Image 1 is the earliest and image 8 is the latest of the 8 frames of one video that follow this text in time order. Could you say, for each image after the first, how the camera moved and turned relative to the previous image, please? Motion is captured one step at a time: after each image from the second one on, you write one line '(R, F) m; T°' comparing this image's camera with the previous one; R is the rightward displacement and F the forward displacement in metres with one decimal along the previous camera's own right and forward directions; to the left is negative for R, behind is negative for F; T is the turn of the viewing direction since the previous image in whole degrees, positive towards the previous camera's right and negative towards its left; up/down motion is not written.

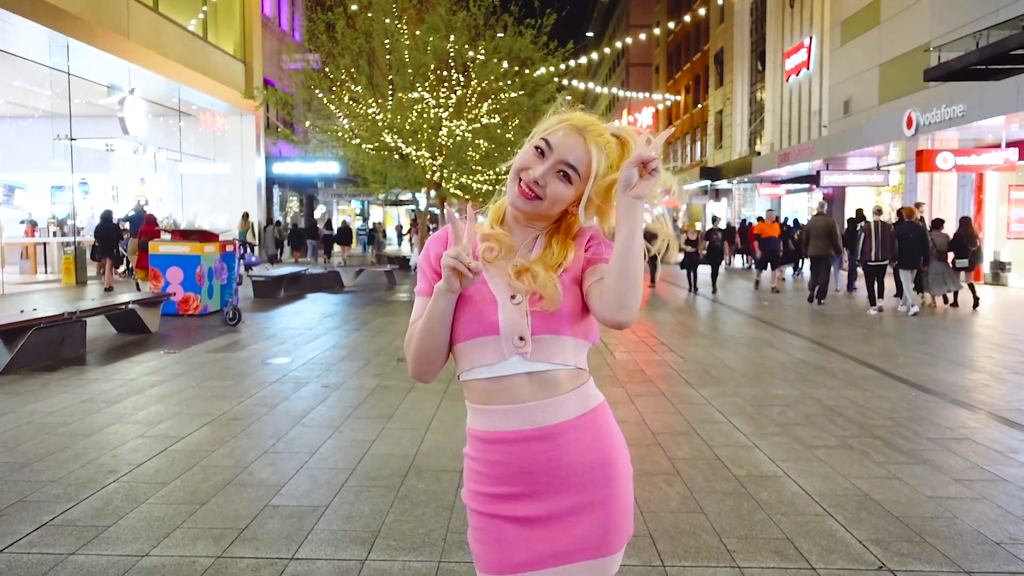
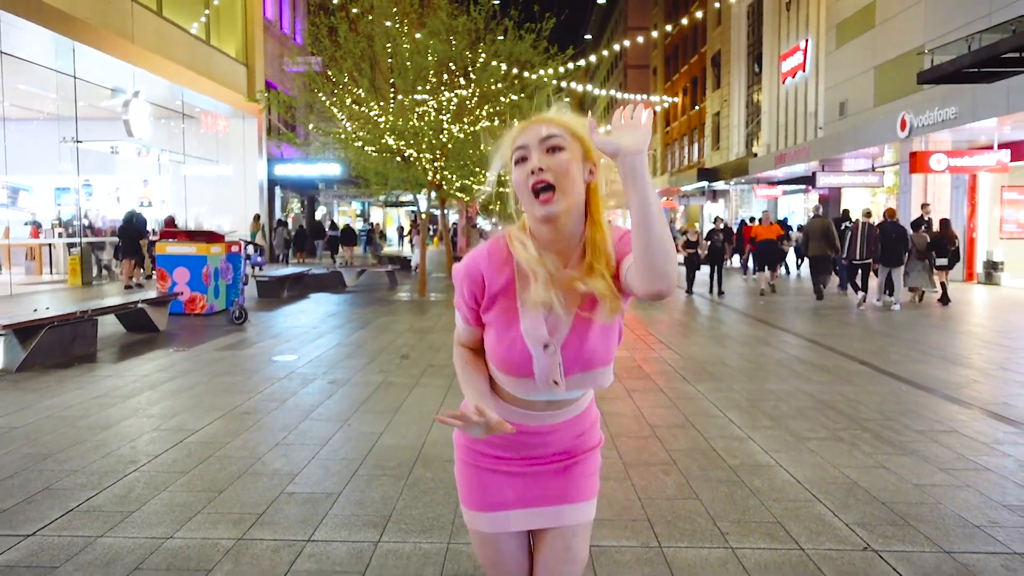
(0.0, -0.2) m; 0°
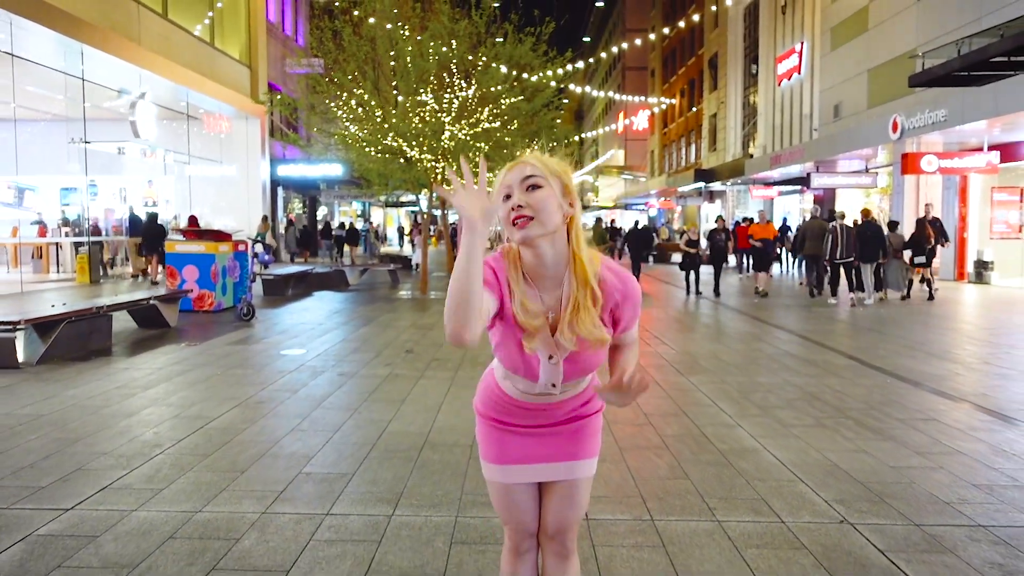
(0.0, -0.3) m; 0°
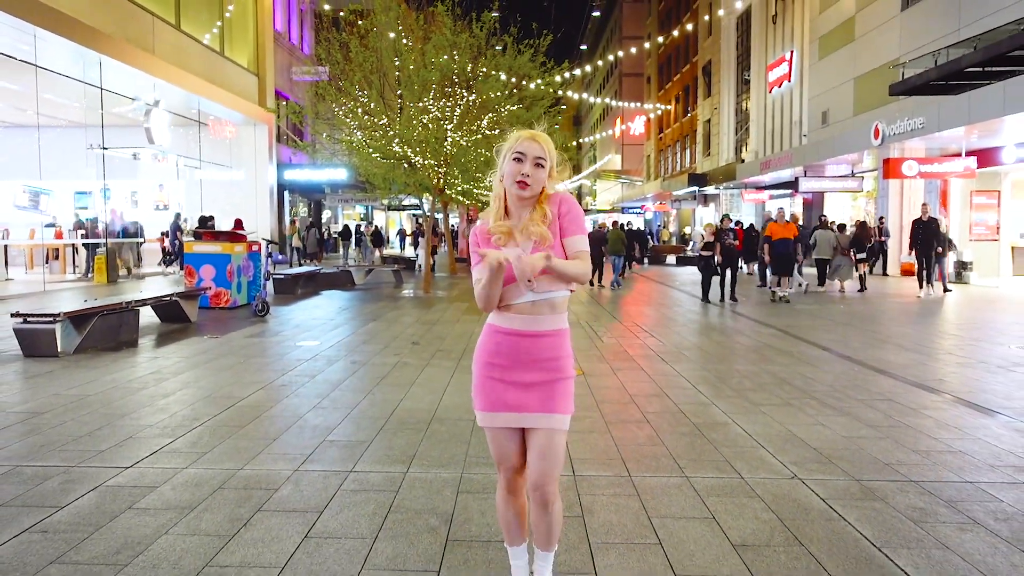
(0.0, -0.7) m; 0°
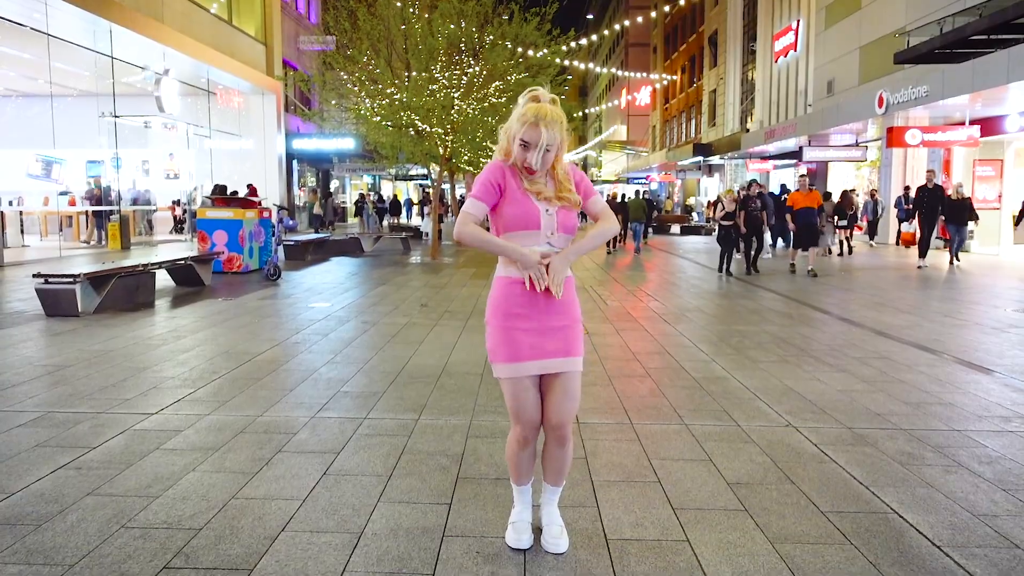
(0.0, -0.2) m; 0°
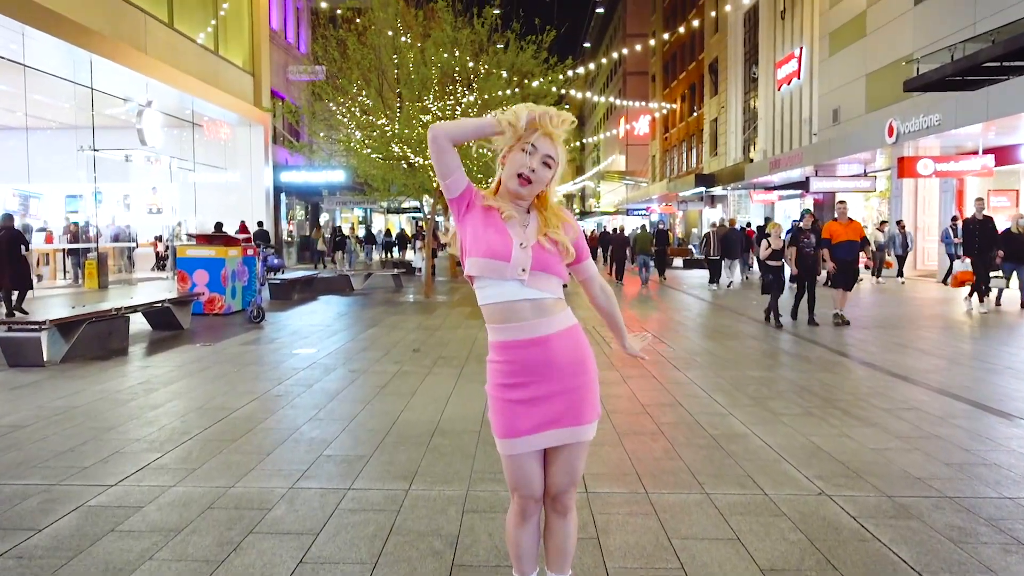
(0.0, +0.5) m; 0°
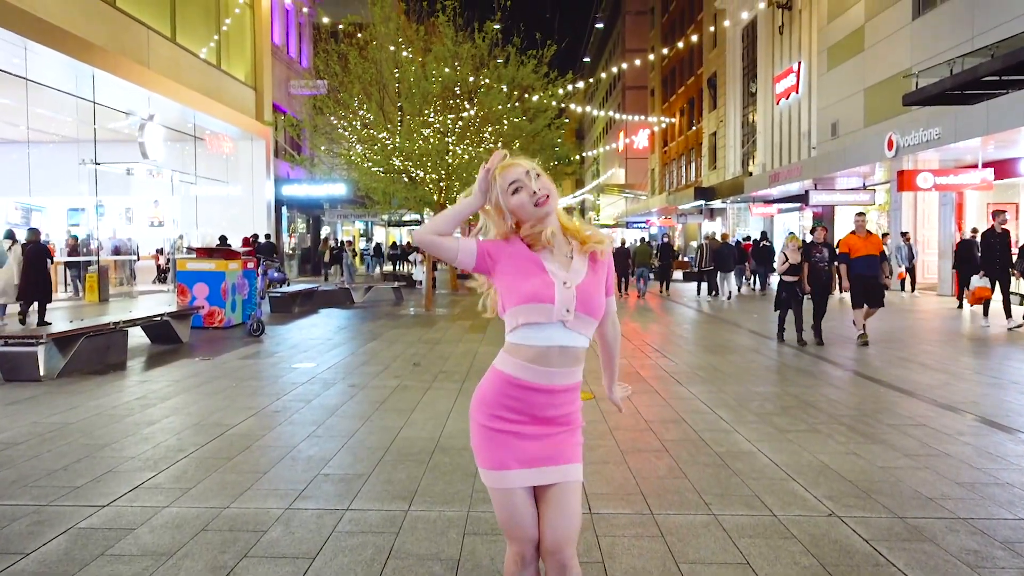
(0.0, +0.1) m; 0°
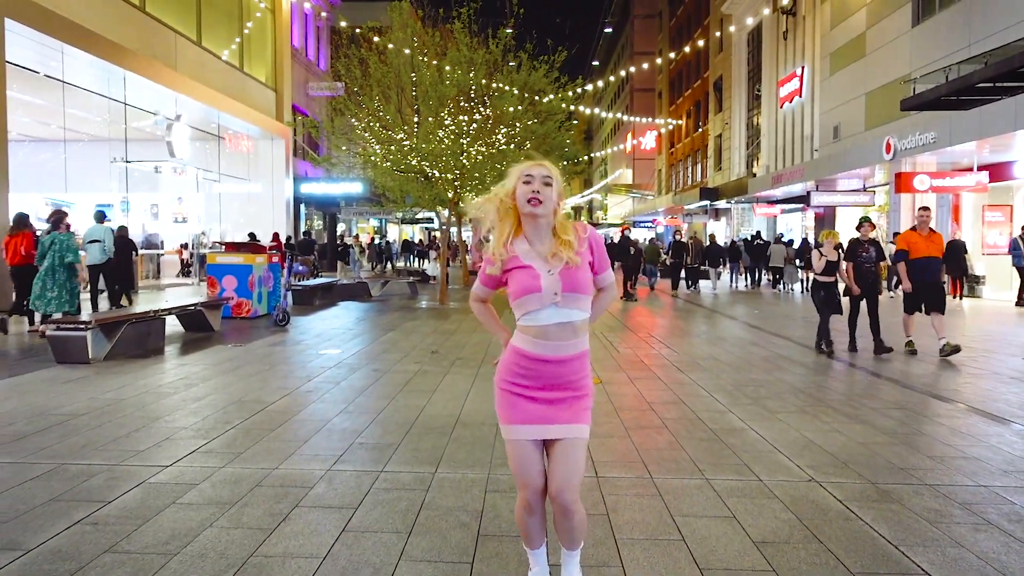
(-0.1, -0.6) m; 0°
